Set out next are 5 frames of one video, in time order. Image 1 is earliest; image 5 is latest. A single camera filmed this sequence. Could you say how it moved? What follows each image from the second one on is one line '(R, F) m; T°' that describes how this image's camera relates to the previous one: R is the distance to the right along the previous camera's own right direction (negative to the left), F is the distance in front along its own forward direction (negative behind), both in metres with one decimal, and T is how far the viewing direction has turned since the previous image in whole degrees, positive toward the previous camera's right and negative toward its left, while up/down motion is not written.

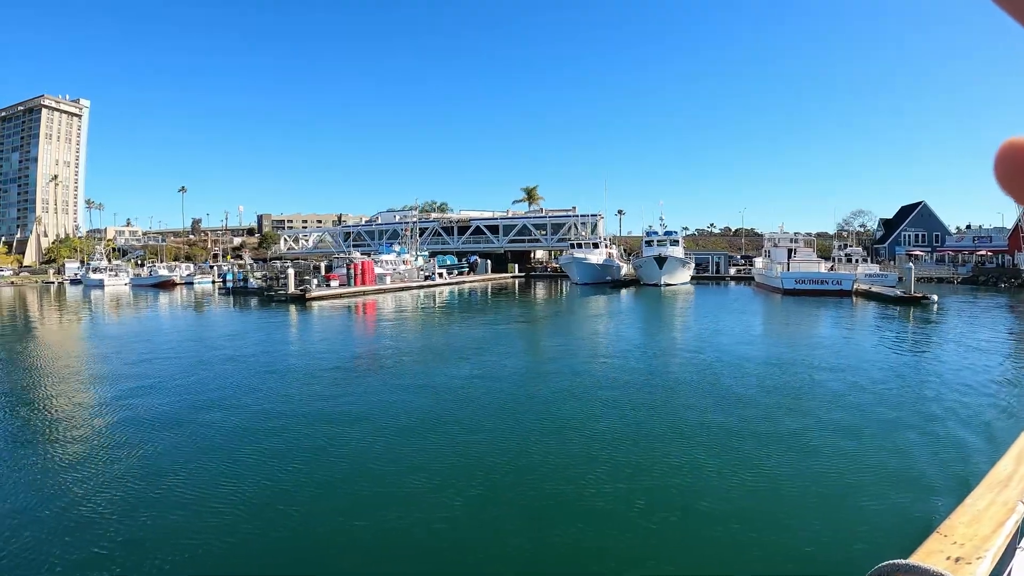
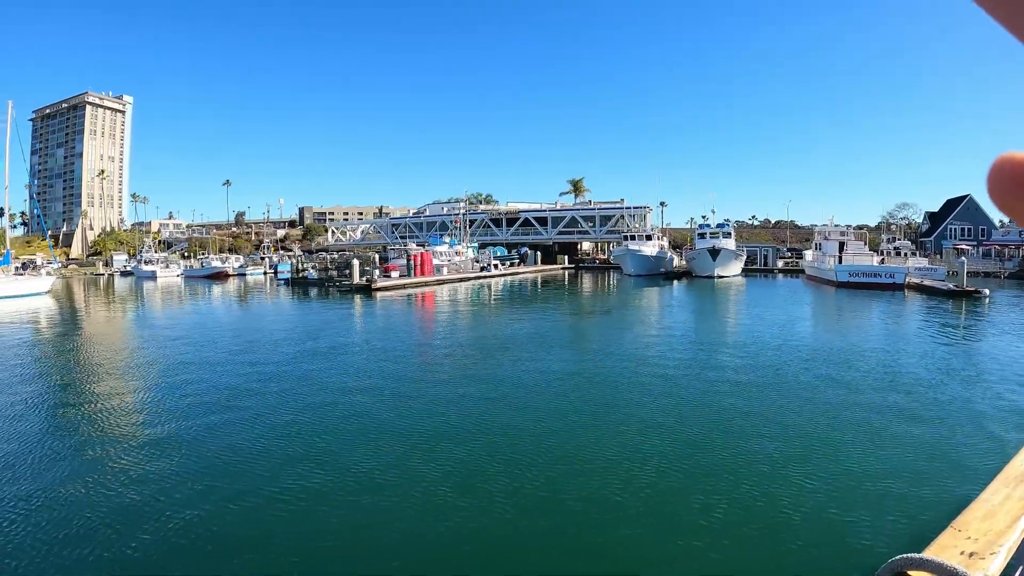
(-1.4, +0.1) m; -2°
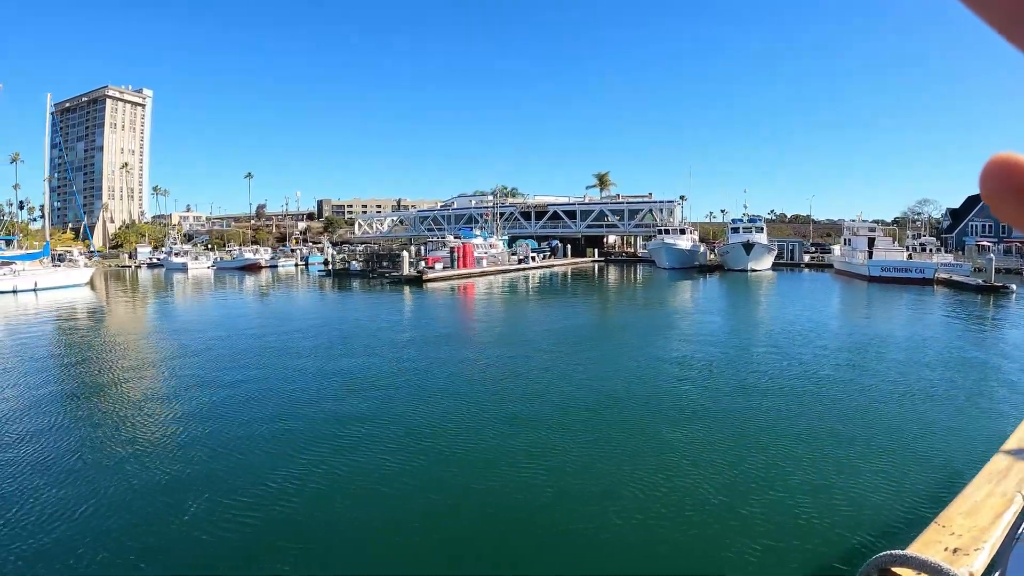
(-1.2, -0.1) m; -1°
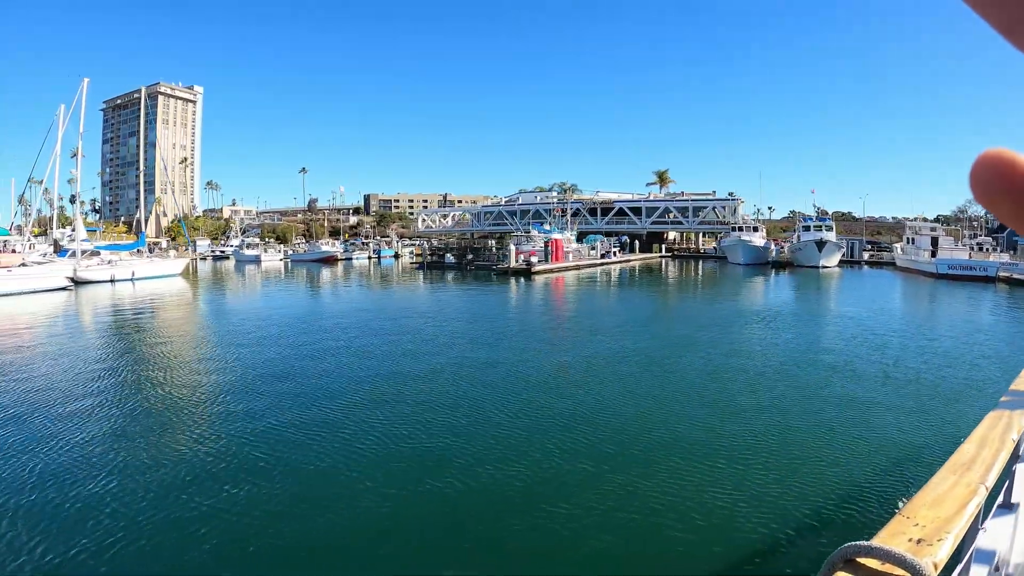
(-2.7, -0.8) m; -2°
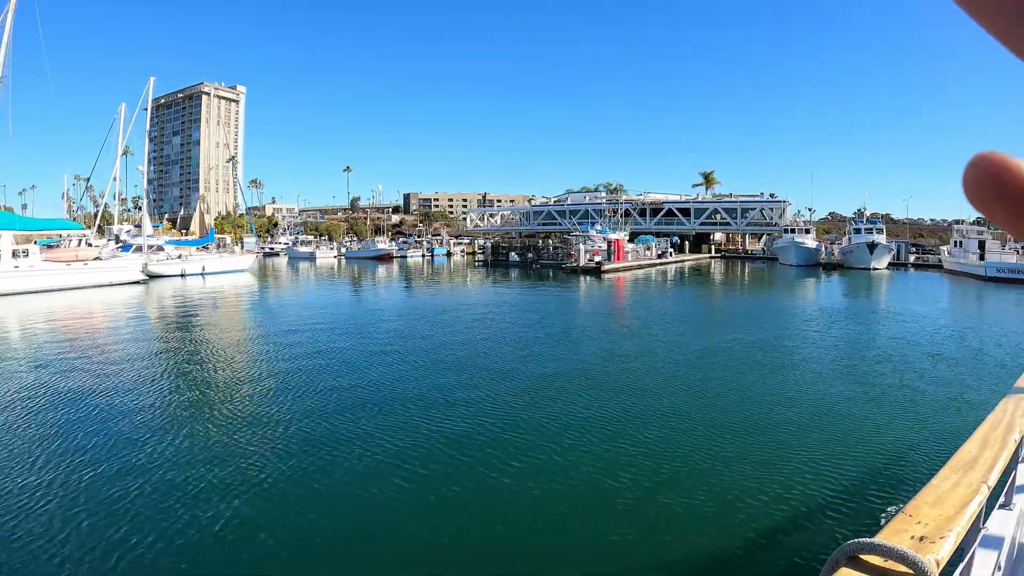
(-1.7, -0.9) m; -2°
